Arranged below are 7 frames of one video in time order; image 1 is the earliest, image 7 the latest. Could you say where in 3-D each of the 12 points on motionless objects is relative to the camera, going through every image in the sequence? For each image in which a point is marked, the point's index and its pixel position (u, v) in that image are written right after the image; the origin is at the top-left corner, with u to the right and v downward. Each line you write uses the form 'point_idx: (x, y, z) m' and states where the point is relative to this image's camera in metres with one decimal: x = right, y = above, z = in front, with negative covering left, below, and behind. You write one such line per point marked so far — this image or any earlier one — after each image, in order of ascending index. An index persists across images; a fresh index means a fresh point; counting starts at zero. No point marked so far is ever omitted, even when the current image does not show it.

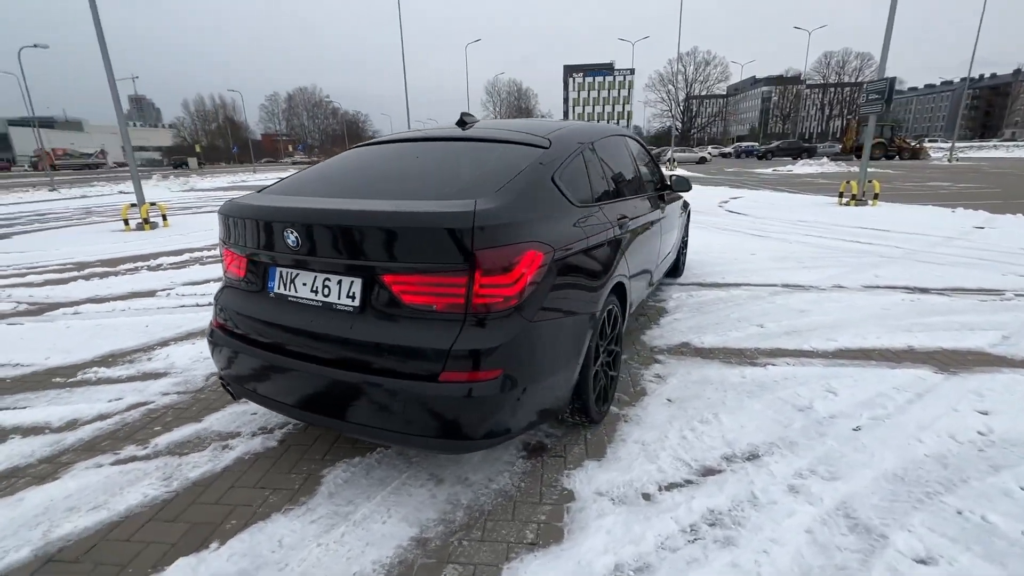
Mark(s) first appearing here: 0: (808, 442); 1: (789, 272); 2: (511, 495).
0: (+1.6, -0.9, +2.6) m
1: (+3.7, +0.2, +6.2) m
2: (0.0, -1.0, +2.2) m
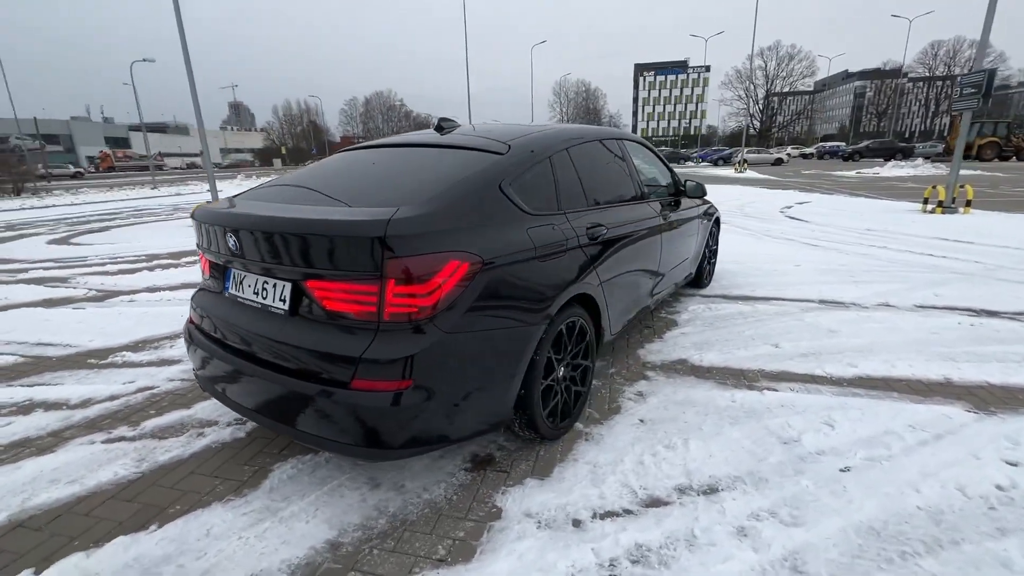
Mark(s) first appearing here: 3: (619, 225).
0: (+1.3, -1.0, +2.3) m
1: (+3.9, 0.0, +5.7) m
2: (-0.3, -1.0, +2.2) m
3: (+0.7, +0.4, +3.1) m
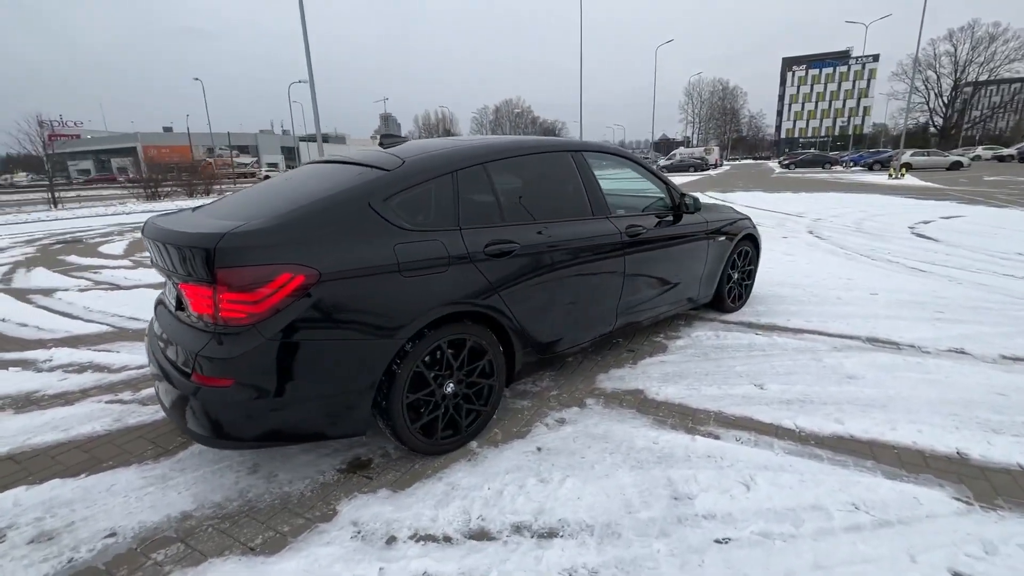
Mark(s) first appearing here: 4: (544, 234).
0: (+0.5, -1.1, +2.1) m
1: (+3.9, -0.3, +4.7) m
2: (-1.1, -1.1, +2.4) m
3: (+0.2, +0.3, +3.0) m
4: (+0.2, +0.3, +3.0) m
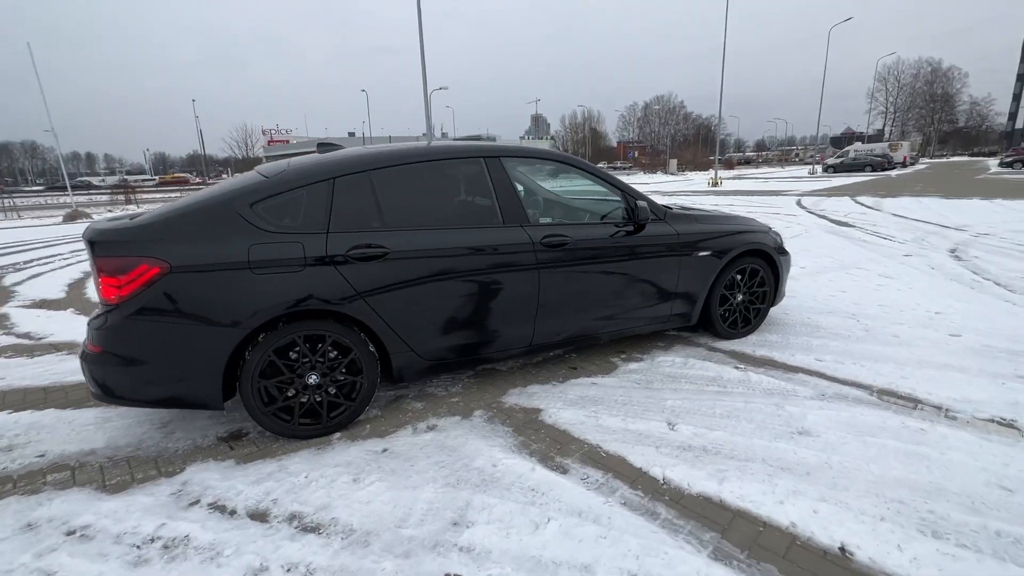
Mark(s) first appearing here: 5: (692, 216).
0: (-0.6, -1.2, +2.1) m
1: (+3.4, -0.7, +3.6) m
2: (-2.1, -1.0, +2.8) m
3: (-0.5, +0.2, +3.0) m
4: (-0.6, +0.3, +3.0) m
5: (+1.6, +0.6, +4.1) m
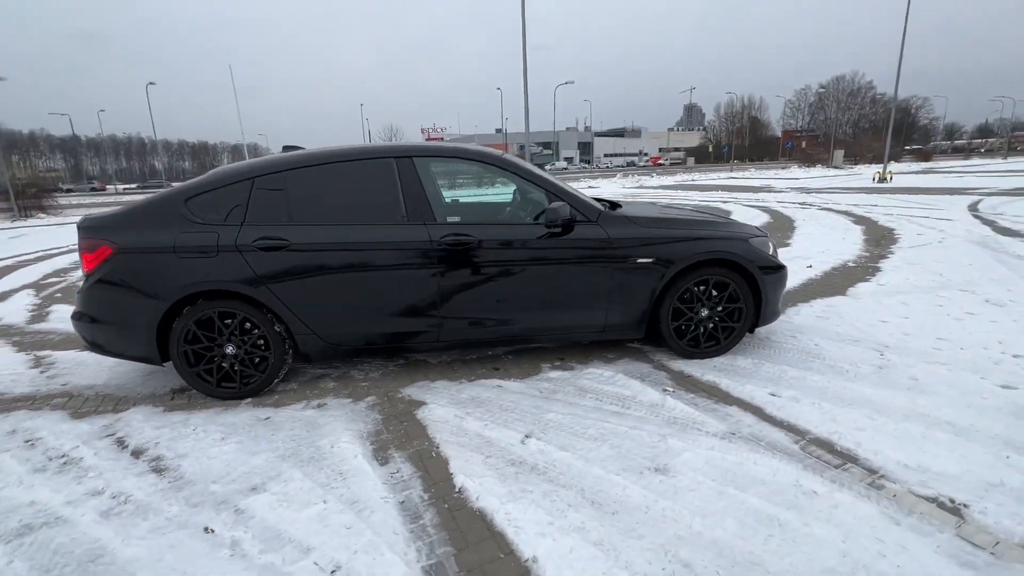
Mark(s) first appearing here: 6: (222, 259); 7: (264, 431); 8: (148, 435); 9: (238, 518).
0: (-1.8, -1.1, +2.4) m
1: (+2.5, -0.9, +2.7) m
2: (-3.0, -0.8, +3.6) m
3: (-1.3, +0.3, +3.3) m
4: (-1.3, +0.4, +3.3) m
5: (+1.0, +0.5, +3.7) m
6: (-2.0, +0.2, +3.2) m
7: (-1.6, -0.9, +3.0) m
8: (-2.4, -0.9, +3.0) m
9: (-1.3, -1.1, +2.3) m
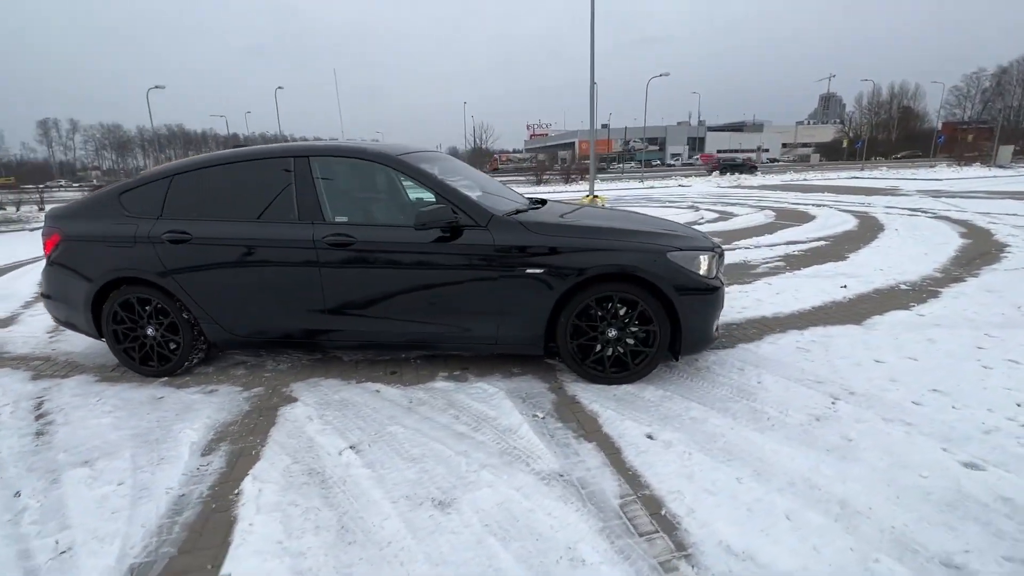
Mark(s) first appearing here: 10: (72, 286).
0: (-2.9, -1.0, +2.8) m
1: (+1.4, -1.0, +2.1) m
2: (-3.8, -0.7, +4.1) m
3: (-2.1, +0.4, +3.5) m
4: (-2.1, +0.4, +3.5) m
5: (+0.2, +0.5, +3.4) m
6: (-2.9, +0.3, +3.6) m
7: (-2.6, -0.9, +3.3) m
8: (-3.3, -0.8, +3.4) m
9: (-2.5, -1.1, +2.5) m
10: (-3.5, 0.0, +3.8) m
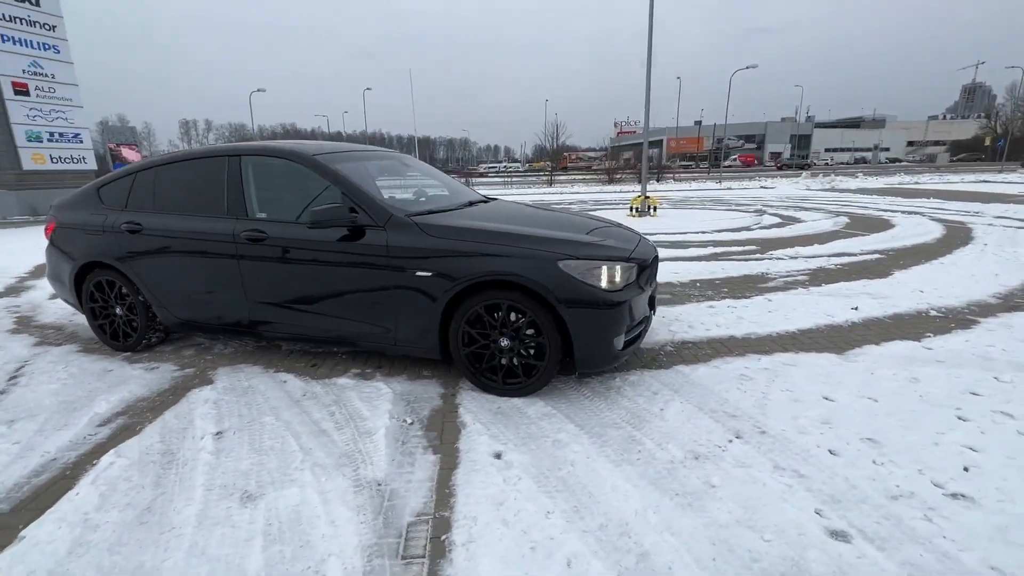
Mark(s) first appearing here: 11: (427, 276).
0: (-3.7, -0.9, +3.2) m
1: (+0.4, -1.1, +1.9) m
2: (-4.4, -0.5, +4.7) m
3: (-2.8, +0.5, +3.8) m
4: (-2.8, +0.5, +3.8) m
5: (-0.5, +0.4, +3.3) m
6: (-3.5, +0.4, +4.0) m
7: (-3.3, -0.7, +3.7) m
8: (-4.0, -0.7, +4.0) m
9: (-3.4, -0.9, +2.9) m
10: (-4.1, +0.2, +4.3) m
11: (-0.5, +0.1, +3.2) m
